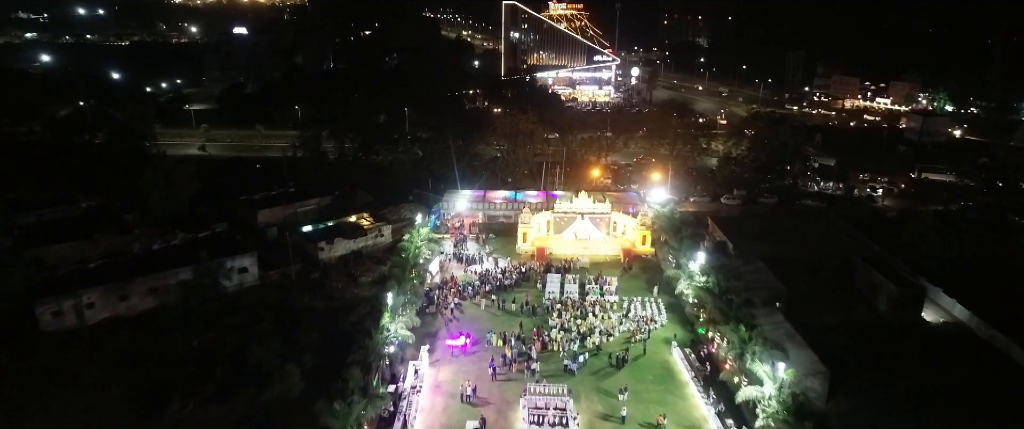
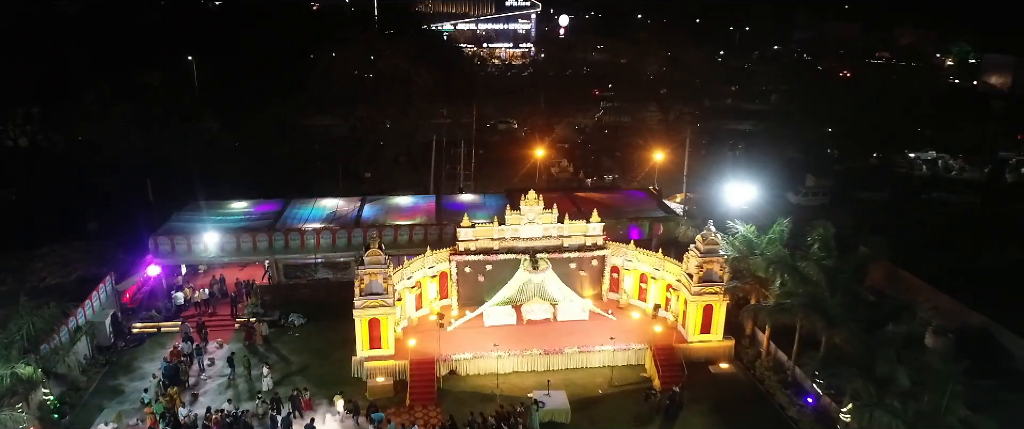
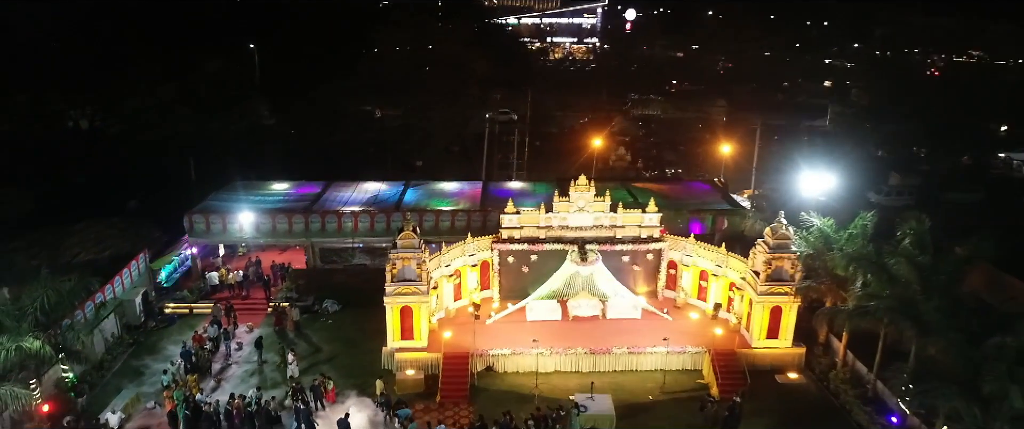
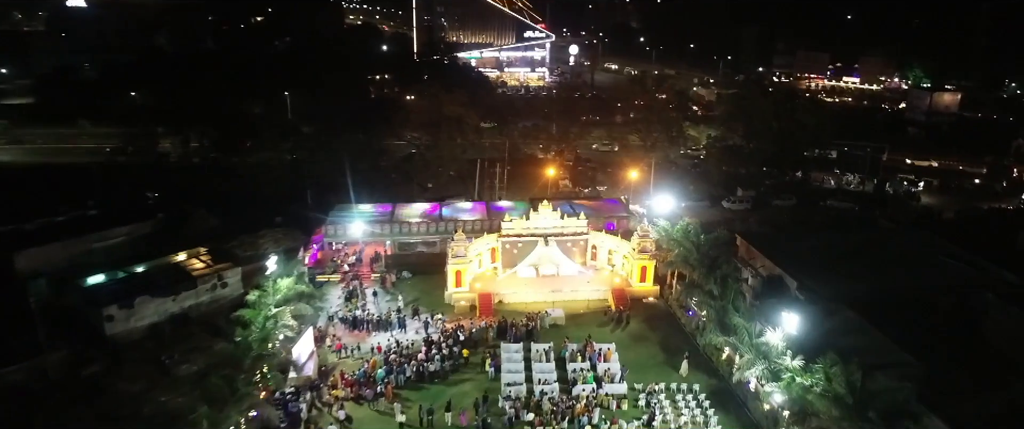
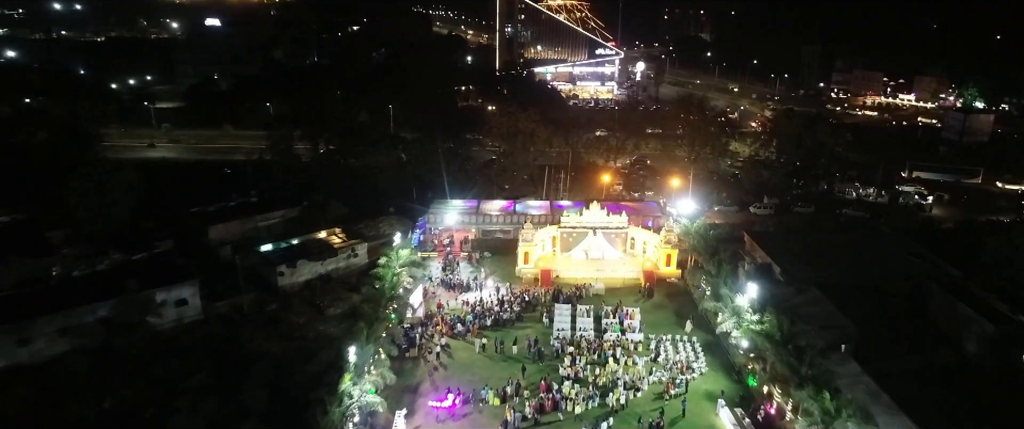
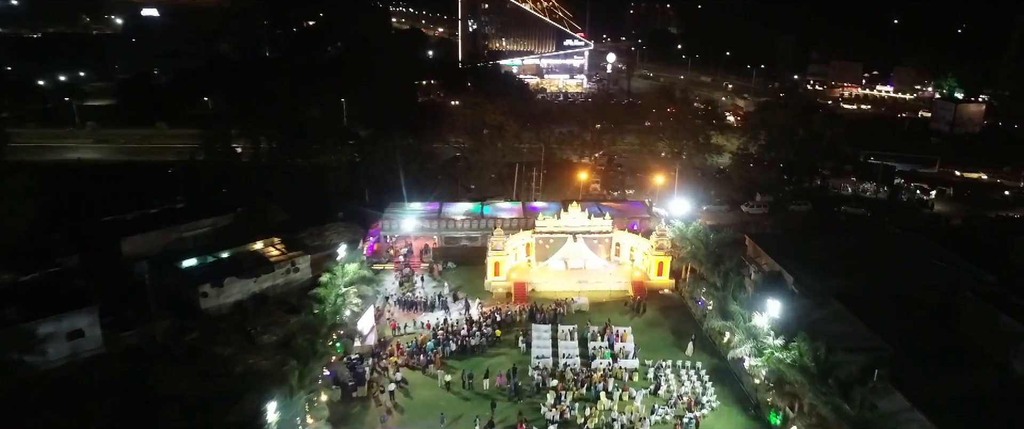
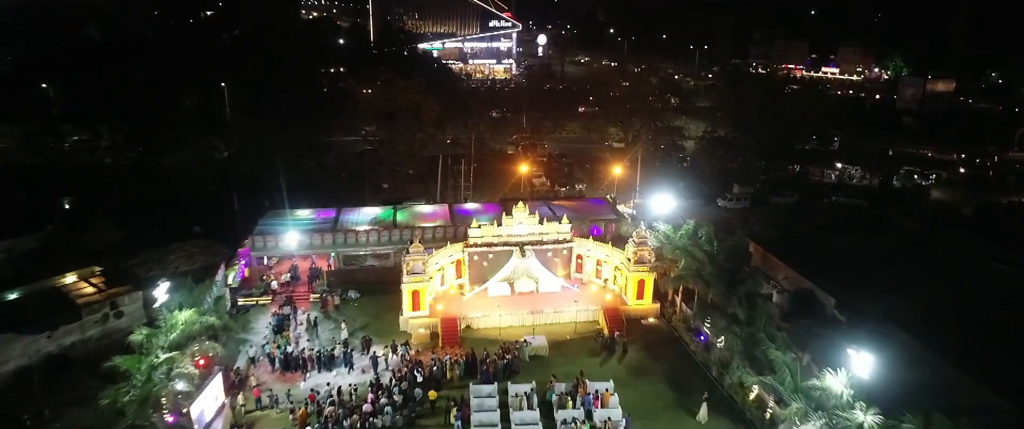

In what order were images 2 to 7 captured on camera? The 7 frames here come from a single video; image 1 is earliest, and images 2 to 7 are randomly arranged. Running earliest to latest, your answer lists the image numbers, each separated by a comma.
5, 6, 4, 7, 2, 3
